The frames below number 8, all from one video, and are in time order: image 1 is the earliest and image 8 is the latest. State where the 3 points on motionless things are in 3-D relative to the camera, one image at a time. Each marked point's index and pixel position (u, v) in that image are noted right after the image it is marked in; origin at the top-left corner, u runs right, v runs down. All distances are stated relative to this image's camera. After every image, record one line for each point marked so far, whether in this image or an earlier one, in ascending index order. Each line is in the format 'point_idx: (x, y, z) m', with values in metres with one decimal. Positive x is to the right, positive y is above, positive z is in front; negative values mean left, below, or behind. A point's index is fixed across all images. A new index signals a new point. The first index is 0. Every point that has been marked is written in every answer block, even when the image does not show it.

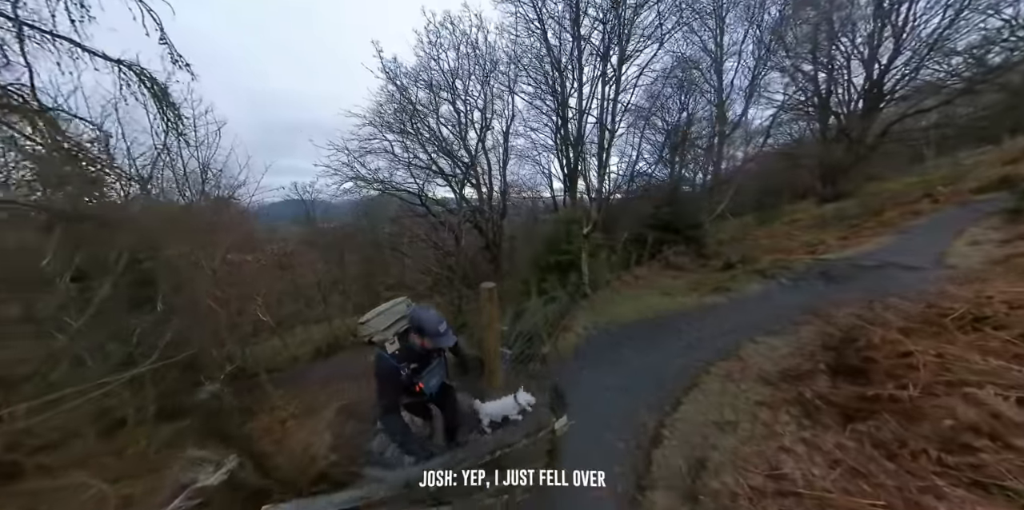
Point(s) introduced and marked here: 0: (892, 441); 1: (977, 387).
0: (+3.0, -1.4, +2.6) m
1: (+3.7, -1.1, +2.7) m
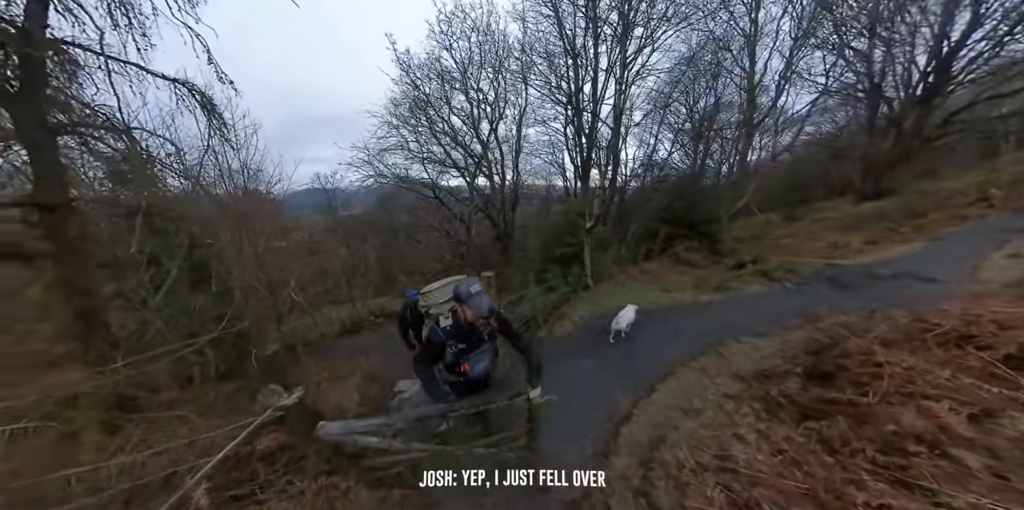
0: (+2.6, -1.5, +2.6) m
1: (+3.4, -1.2, +2.7) m
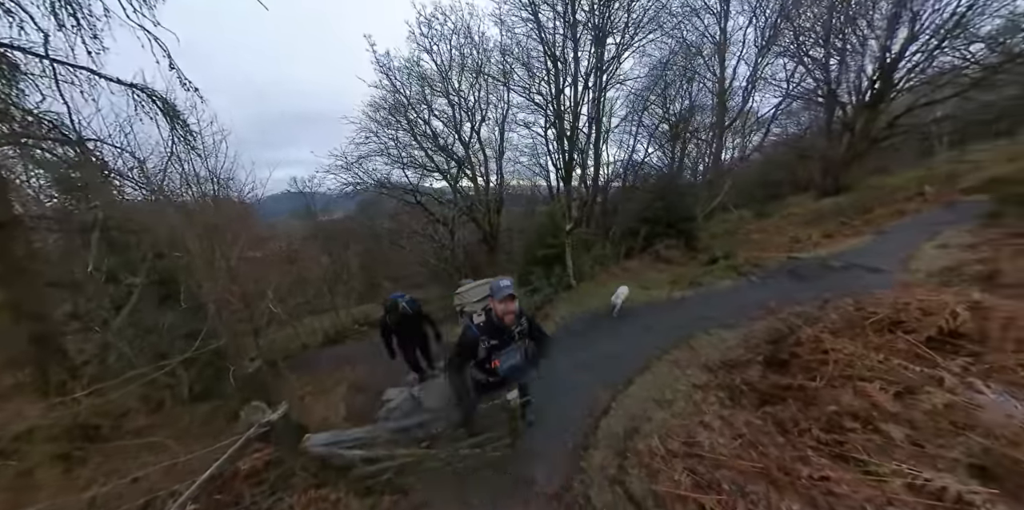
0: (+2.4, -1.5, +2.9) m
1: (+3.2, -1.1, +3.0) m
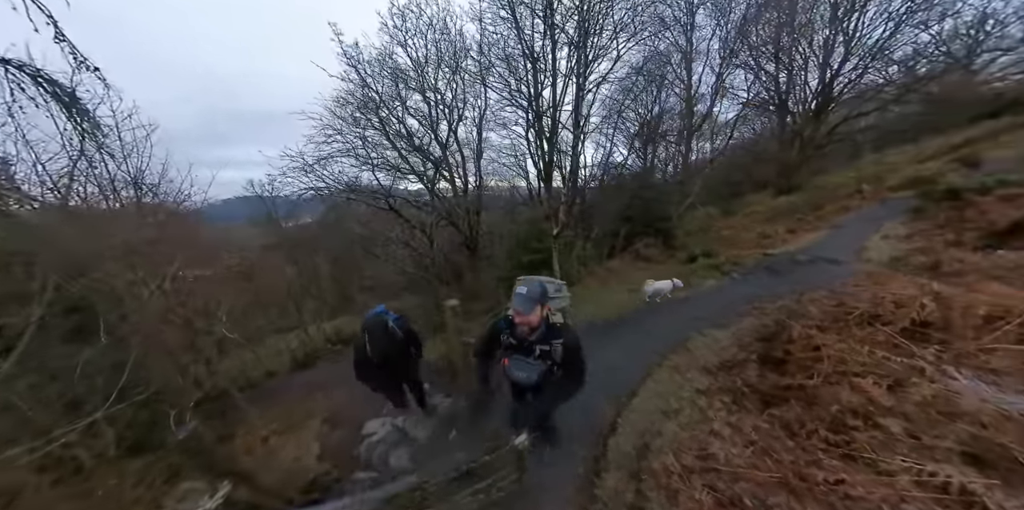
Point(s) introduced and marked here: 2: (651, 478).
0: (+2.6, -1.5, +3.0) m
1: (+3.4, -1.1, +3.2) m
2: (+1.3, -2.2, +3.1) m
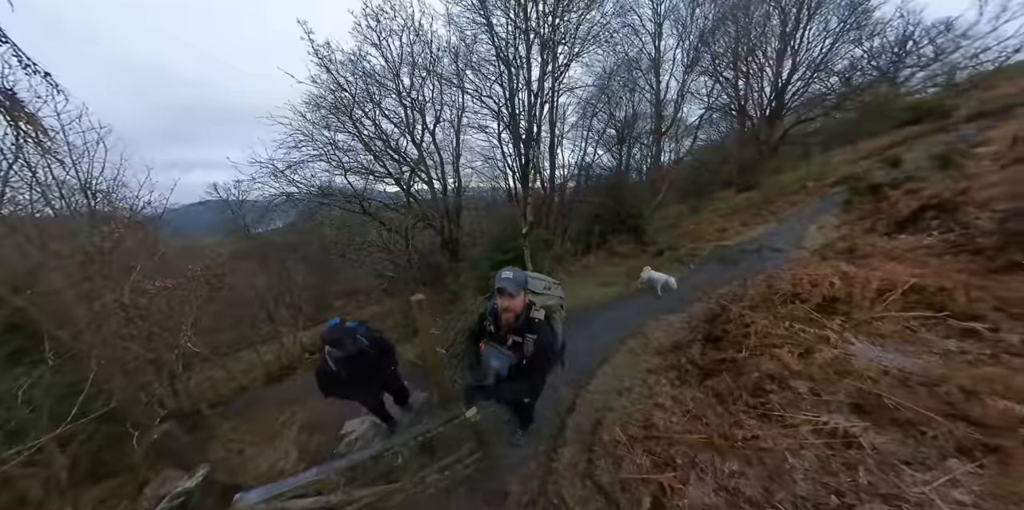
0: (+2.2, -1.4, +3.3) m
1: (+2.9, -1.0, +3.5) m
2: (+0.9, -2.0, +3.3) m
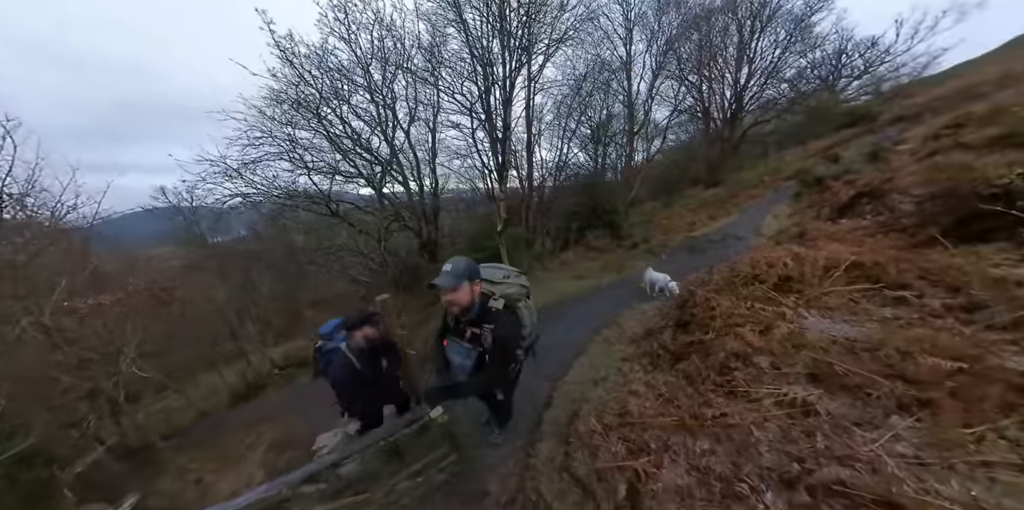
0: (+2.0, -1.3, +3.5) m
1: (+2.7, -0.8, +3.7) m
2: (+0.7, -1.9, +3.4) m
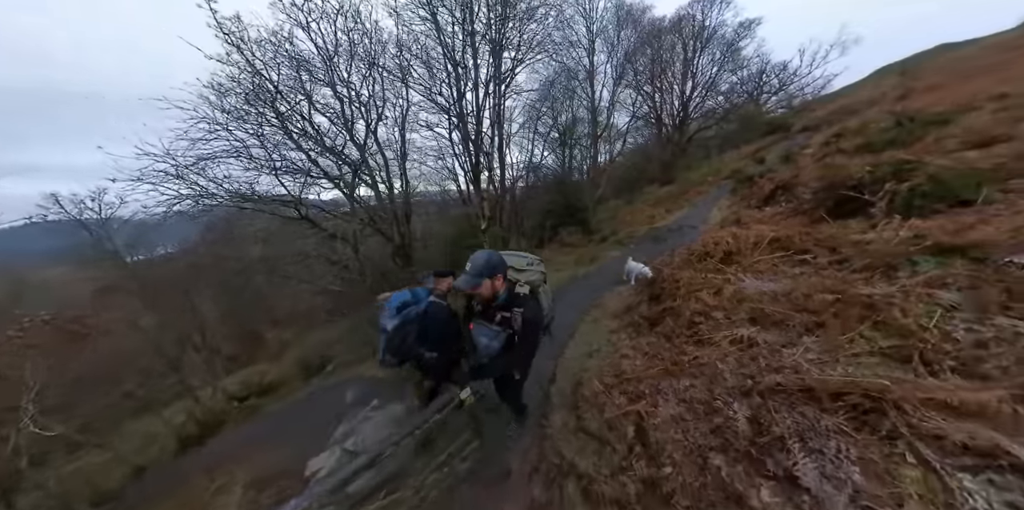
0: (+2.1, -1.1, +4.4) m
1: (+2.8, -0.6, +4.7) m
2: (+0.9, -1.7, +4.2) m
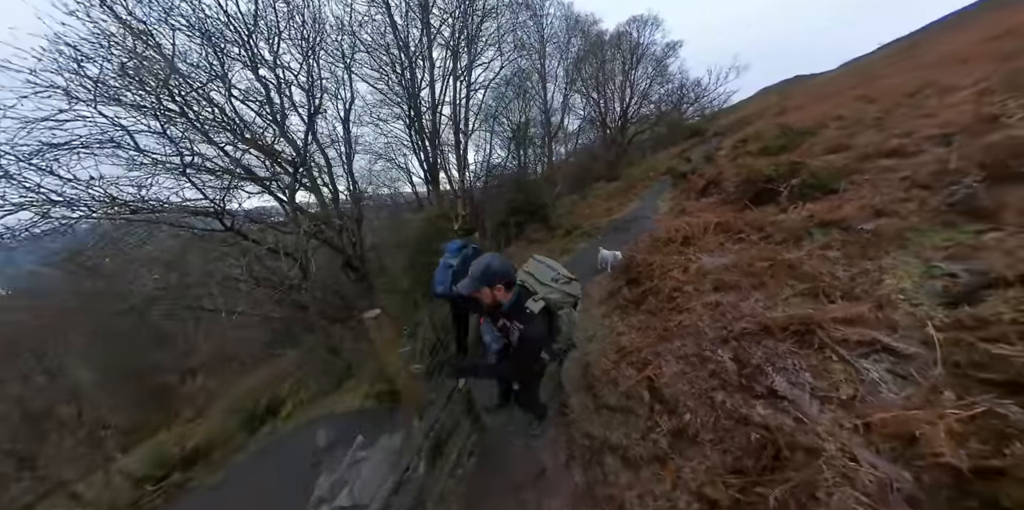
0: (+2.3, -0.8, +5.4) m
1: (+2.8, -0.3, +5.9) m
2: (+1.2, -1.6, +5.0) m
